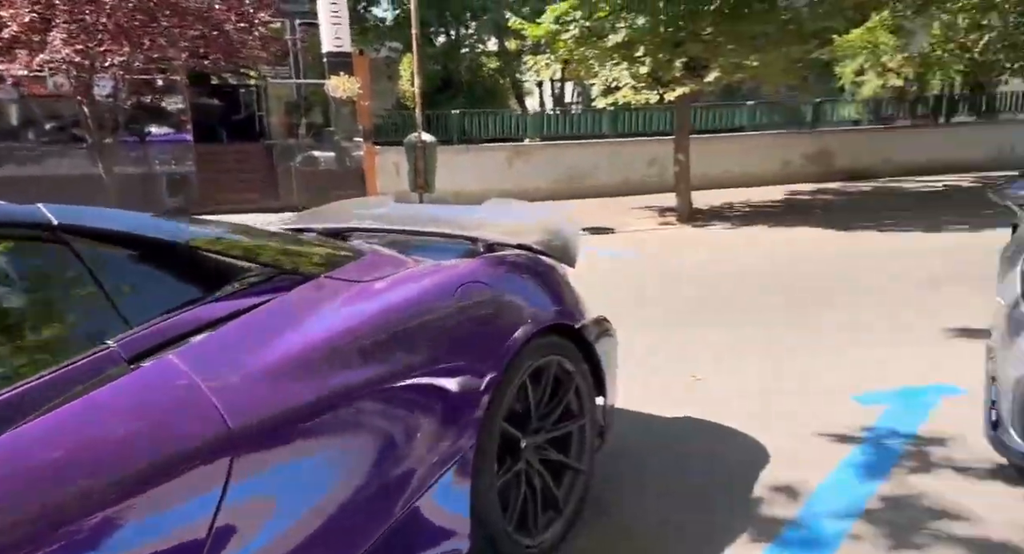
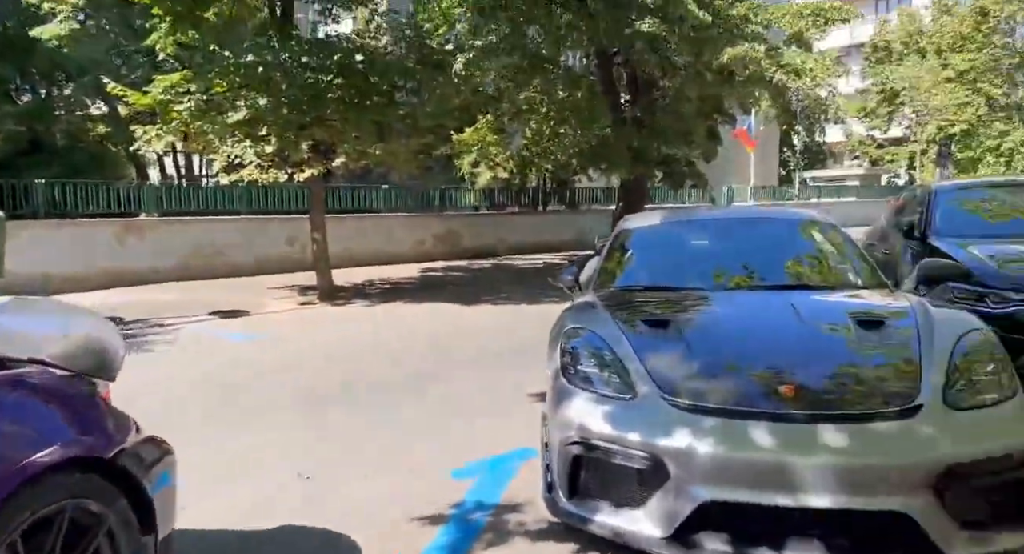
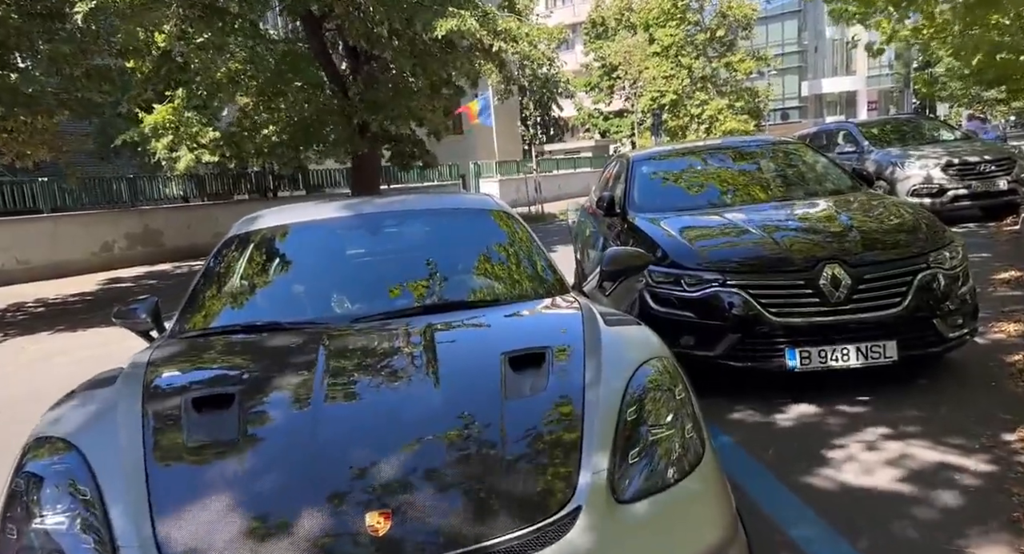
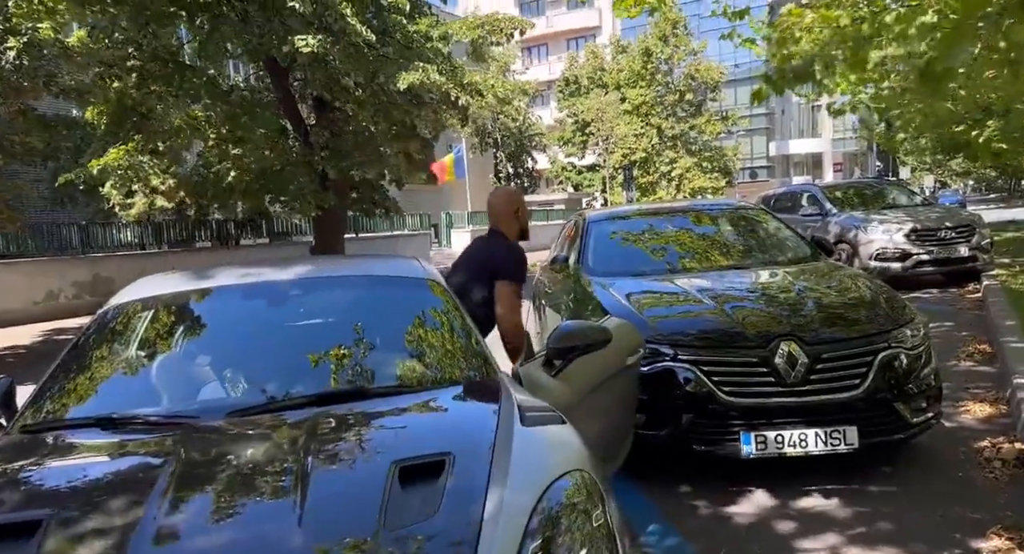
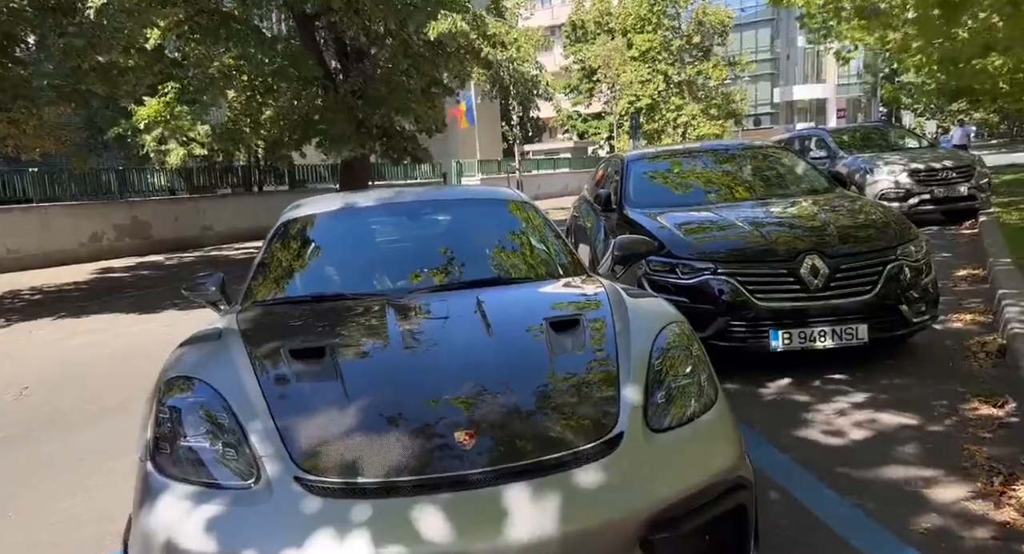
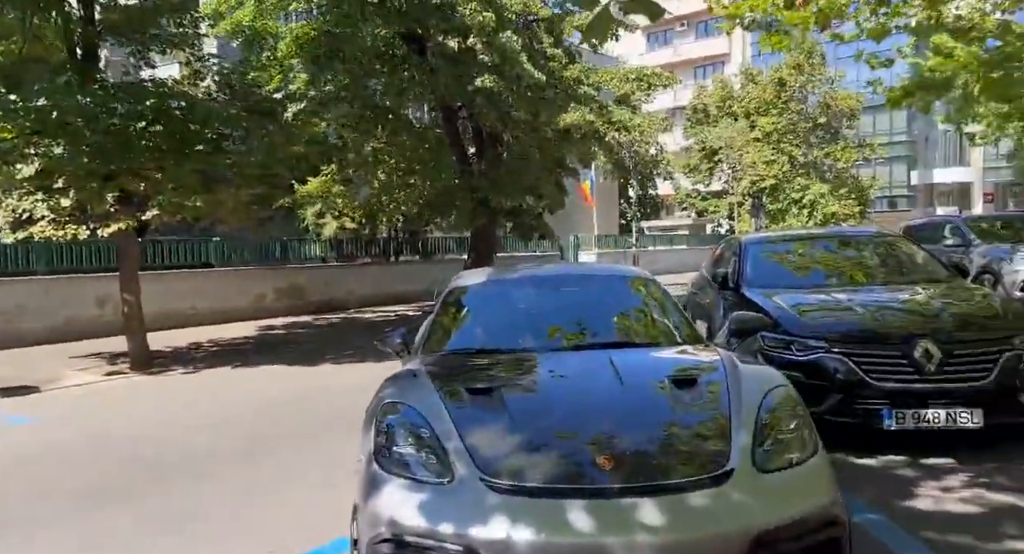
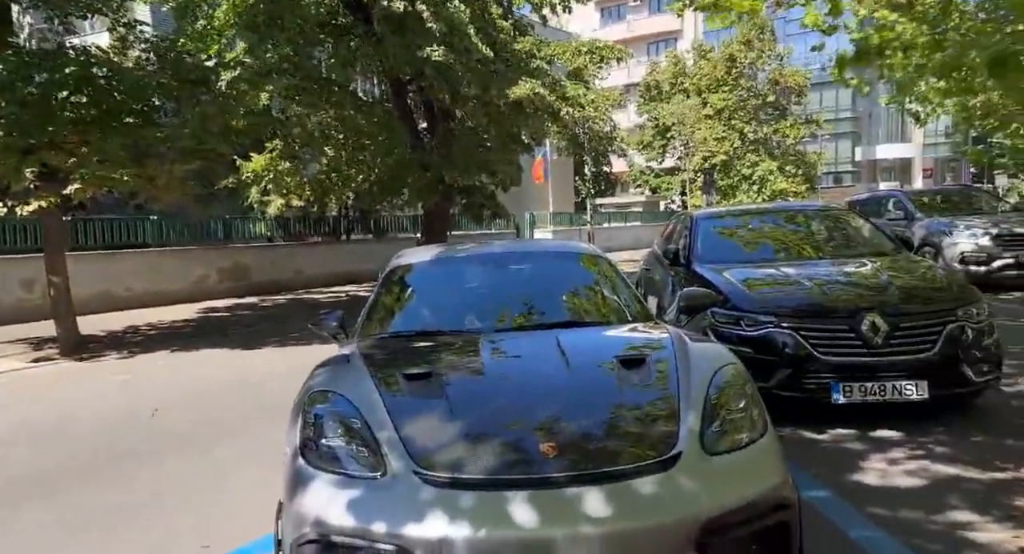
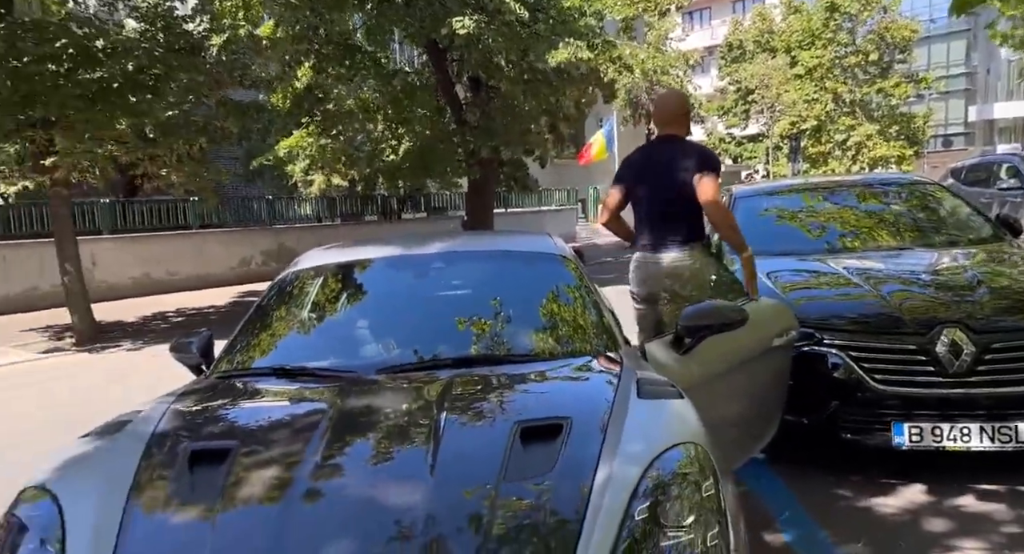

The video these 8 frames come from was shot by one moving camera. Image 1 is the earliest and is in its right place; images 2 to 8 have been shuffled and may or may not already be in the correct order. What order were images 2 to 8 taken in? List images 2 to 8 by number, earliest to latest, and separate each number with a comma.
2, 6, 7, 5, 3, 4, 8
